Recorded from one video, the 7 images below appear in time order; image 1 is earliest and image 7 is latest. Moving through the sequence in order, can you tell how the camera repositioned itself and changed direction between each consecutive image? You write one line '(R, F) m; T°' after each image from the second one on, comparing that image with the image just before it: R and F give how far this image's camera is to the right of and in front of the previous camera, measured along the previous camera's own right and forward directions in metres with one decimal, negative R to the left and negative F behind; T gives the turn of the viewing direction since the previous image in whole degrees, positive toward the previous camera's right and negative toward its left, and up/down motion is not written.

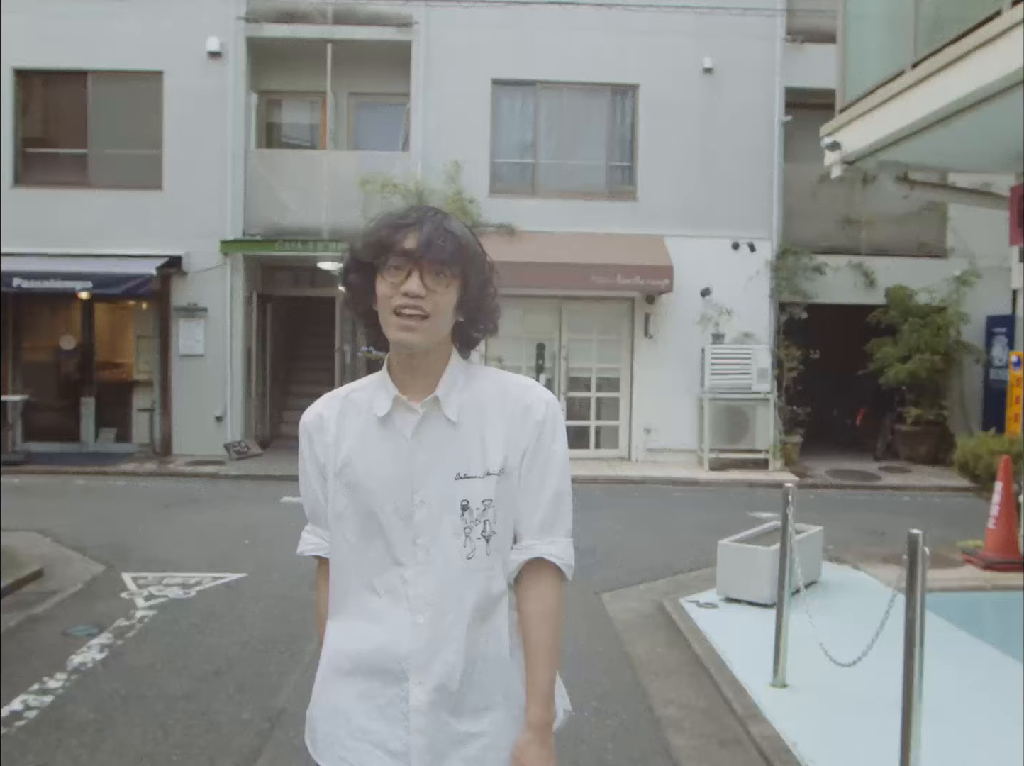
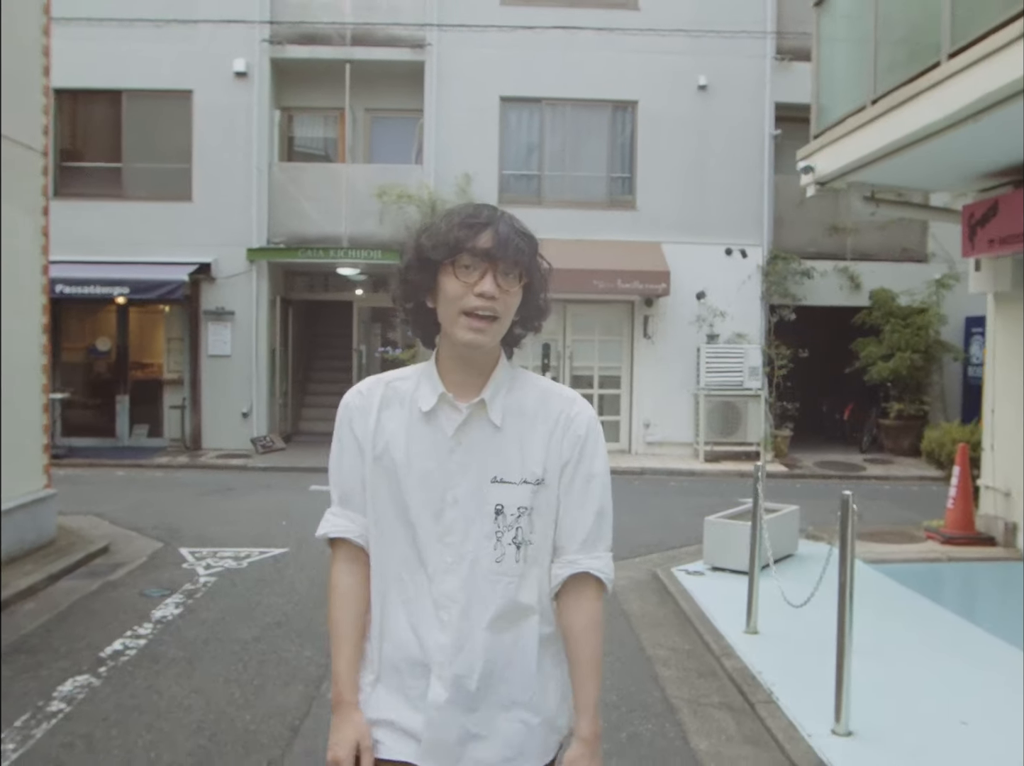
(0.0, -0.7) m; 0°
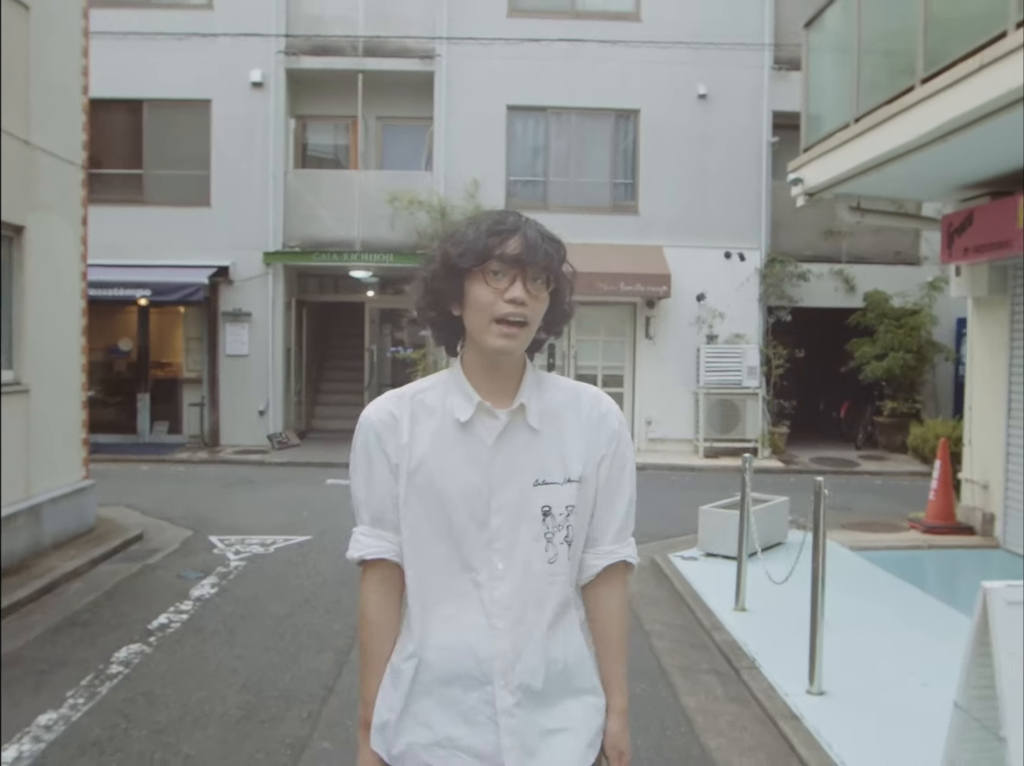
(0.0, -0.4) m; 0°
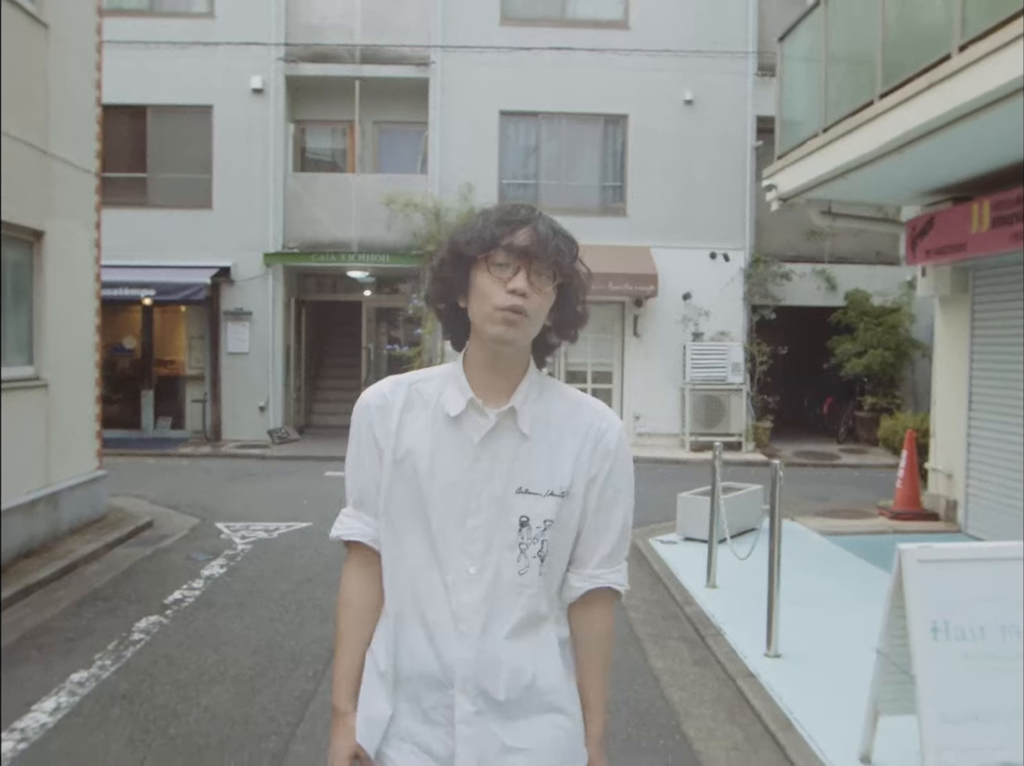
(0.0, -0.4) m; 0°
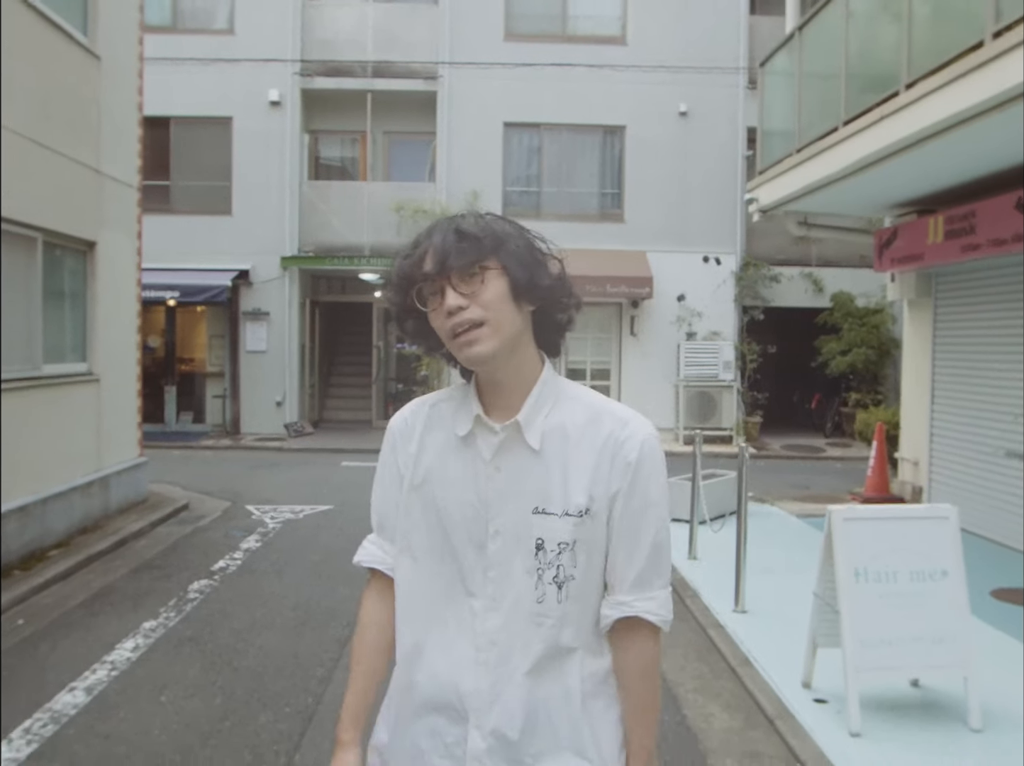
(0.0, -0.7) m; 0°
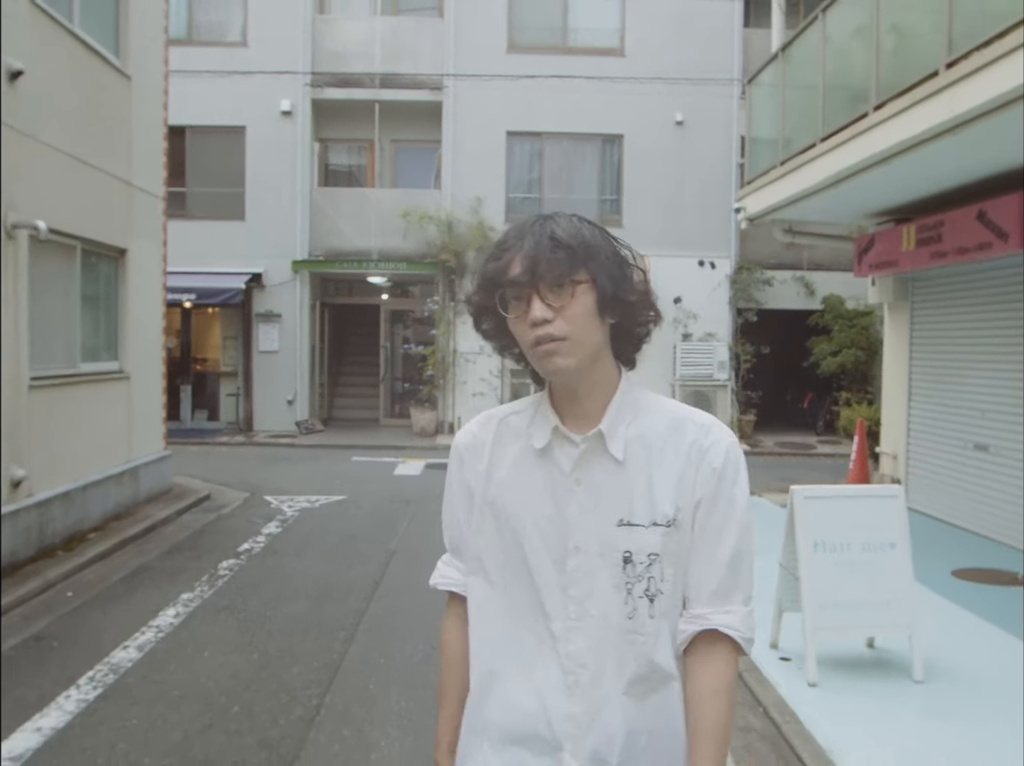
(0.0, -0.5) m; 0°
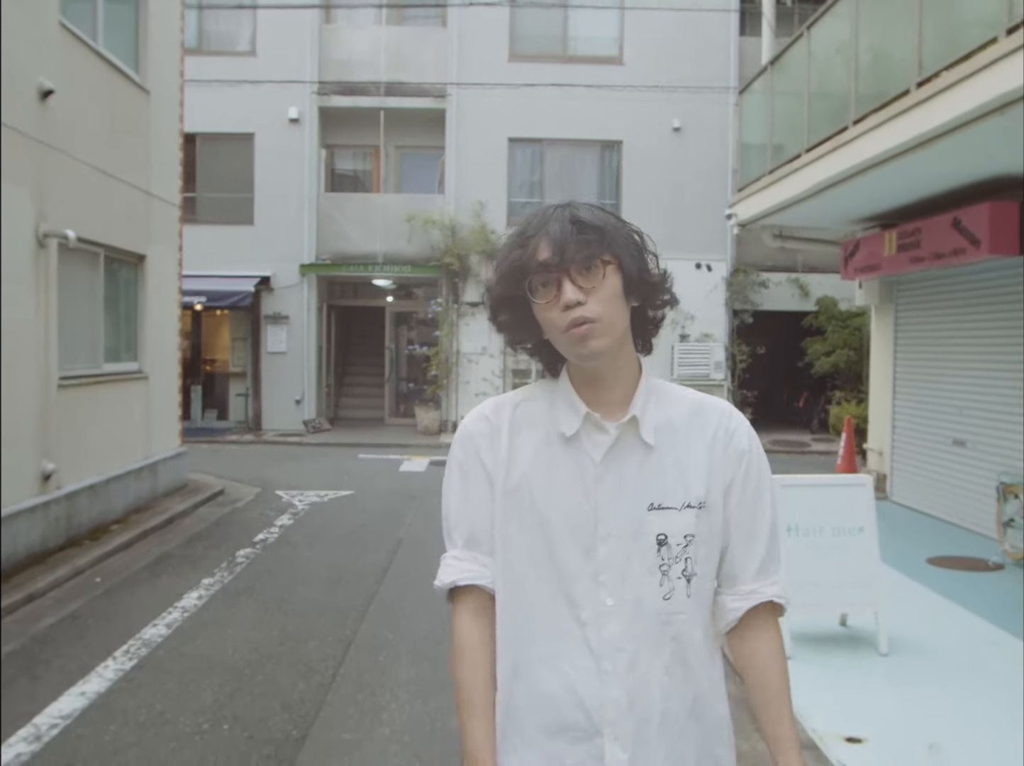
(0.0, -0.4) m; 0°
